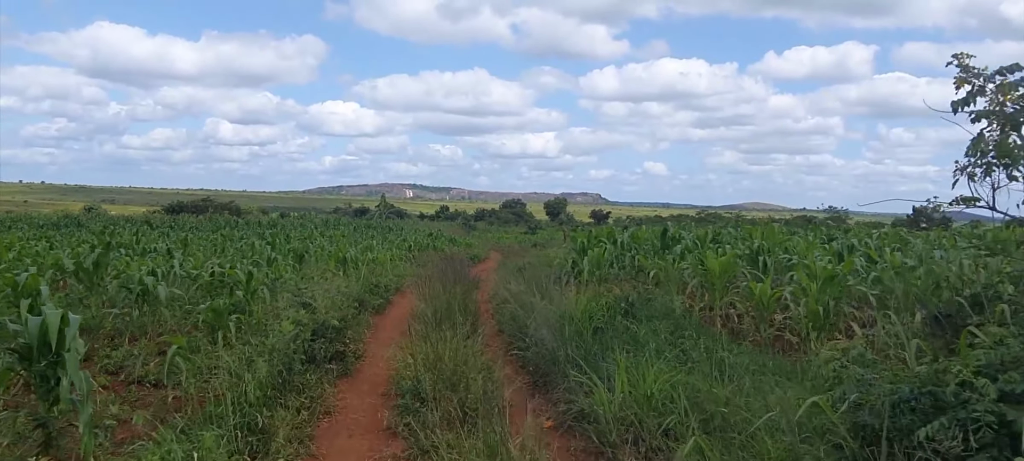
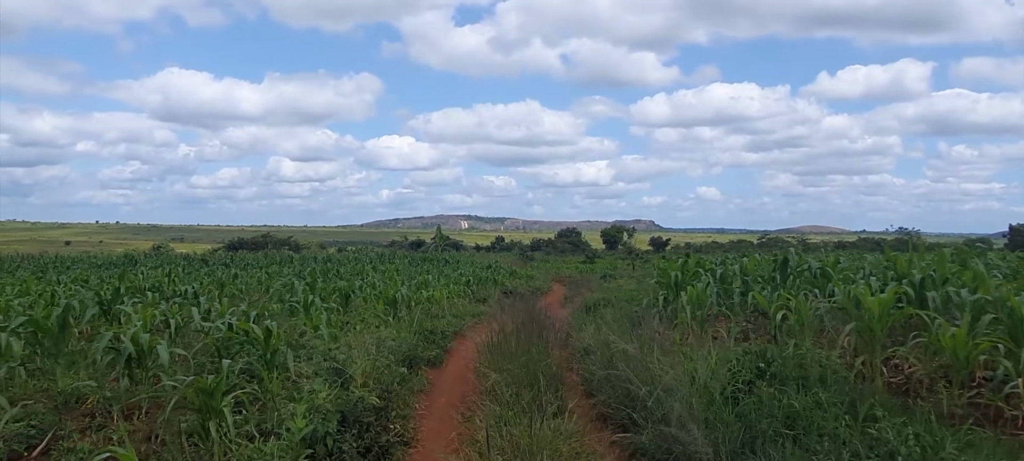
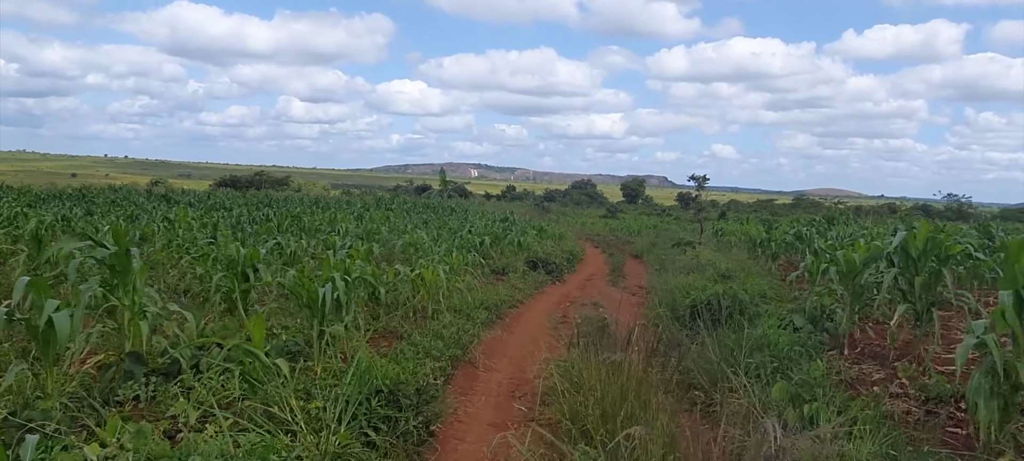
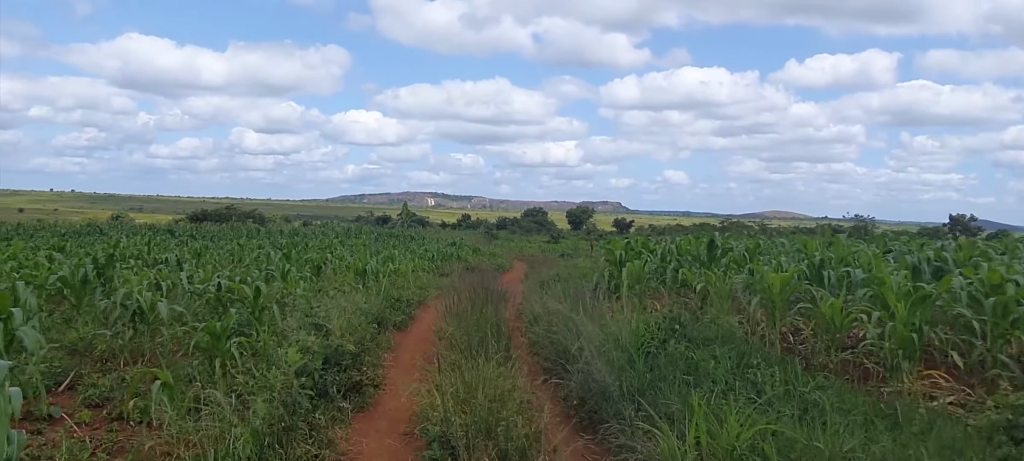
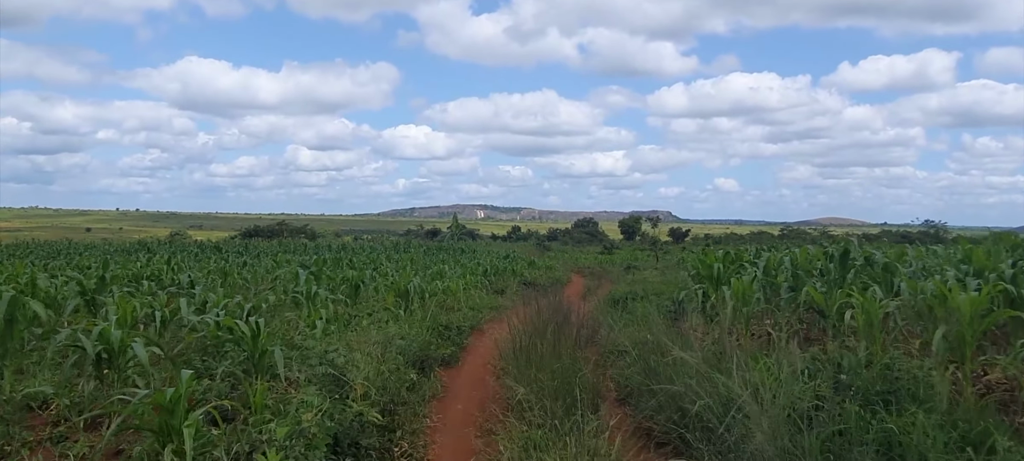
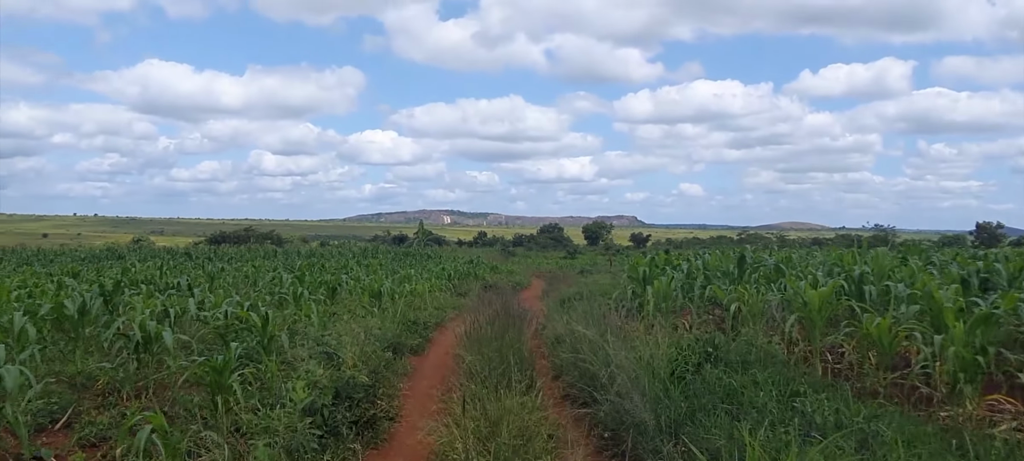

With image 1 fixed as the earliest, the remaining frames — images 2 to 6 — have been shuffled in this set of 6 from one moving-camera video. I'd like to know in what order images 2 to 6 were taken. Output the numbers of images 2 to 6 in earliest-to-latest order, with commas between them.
4, 6, 2, 5, 3
